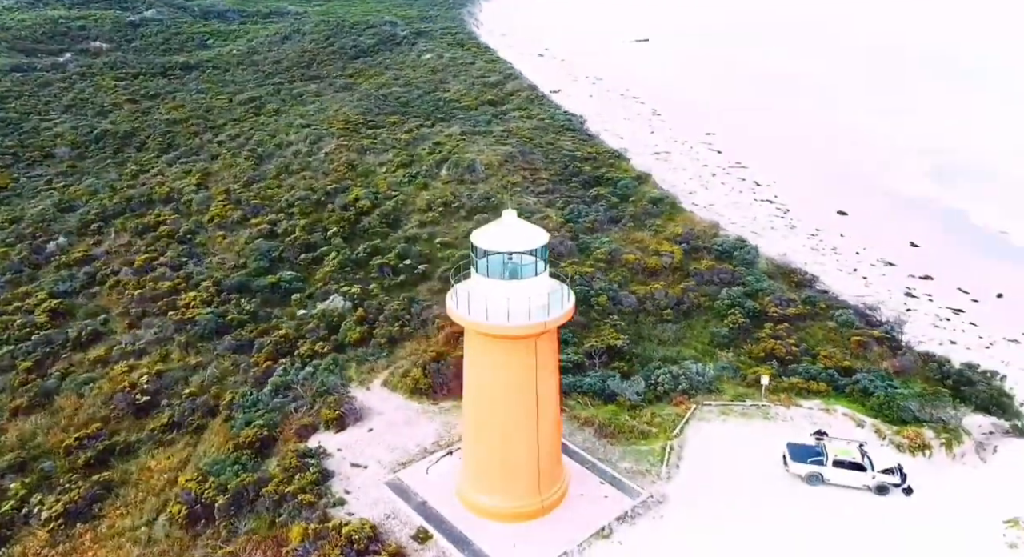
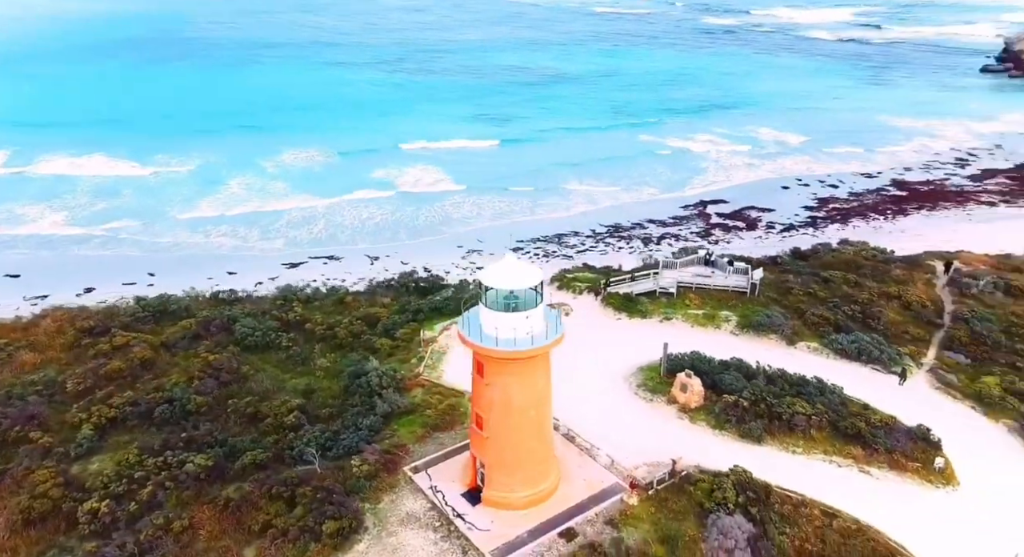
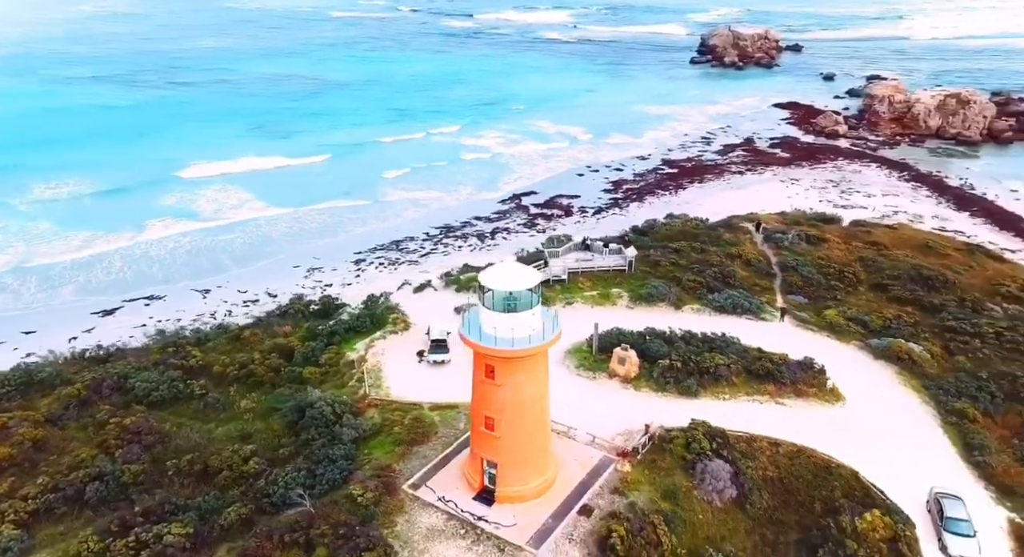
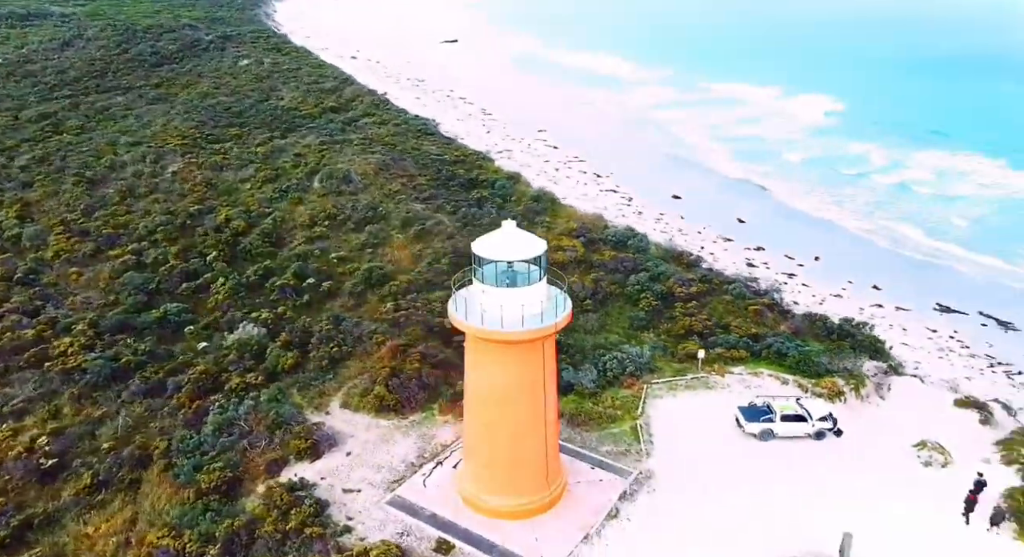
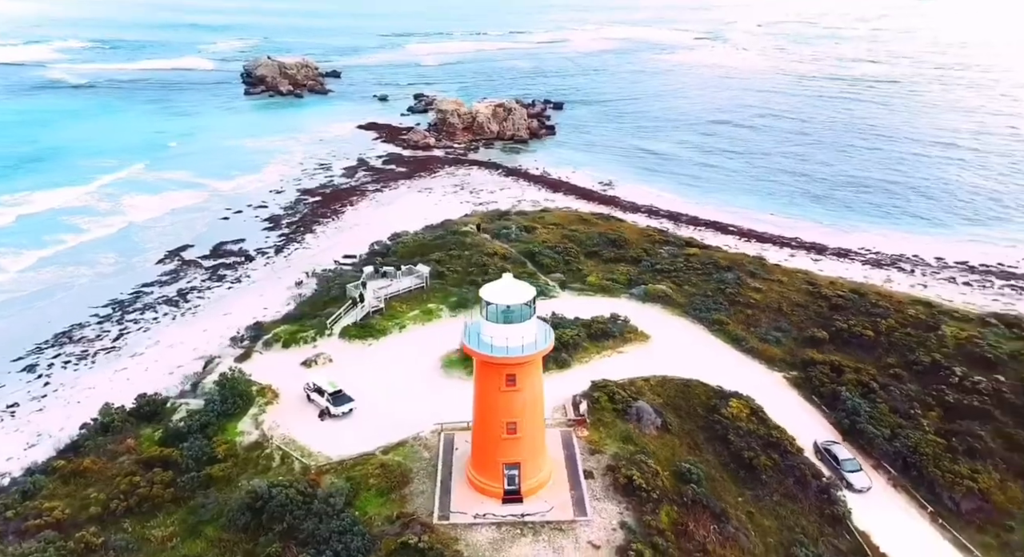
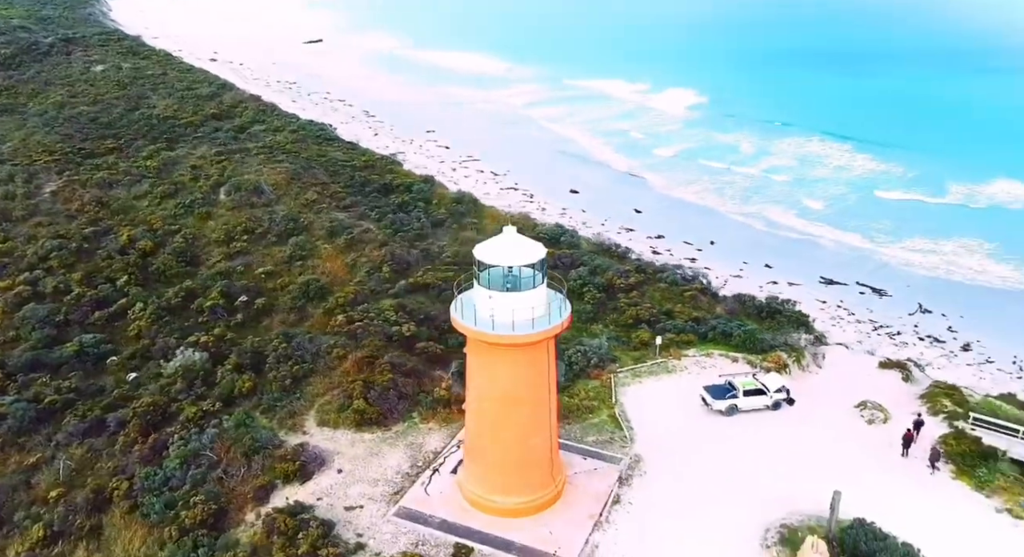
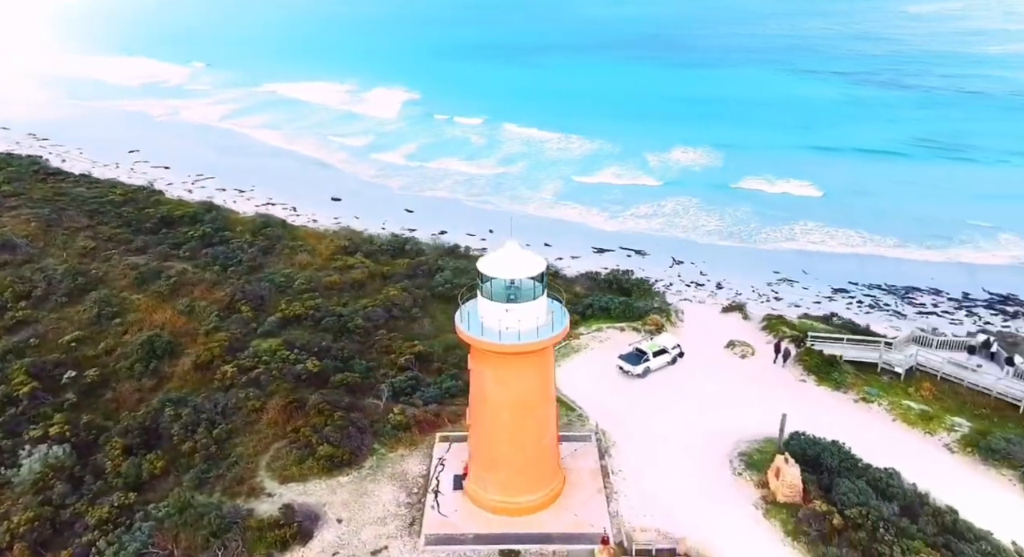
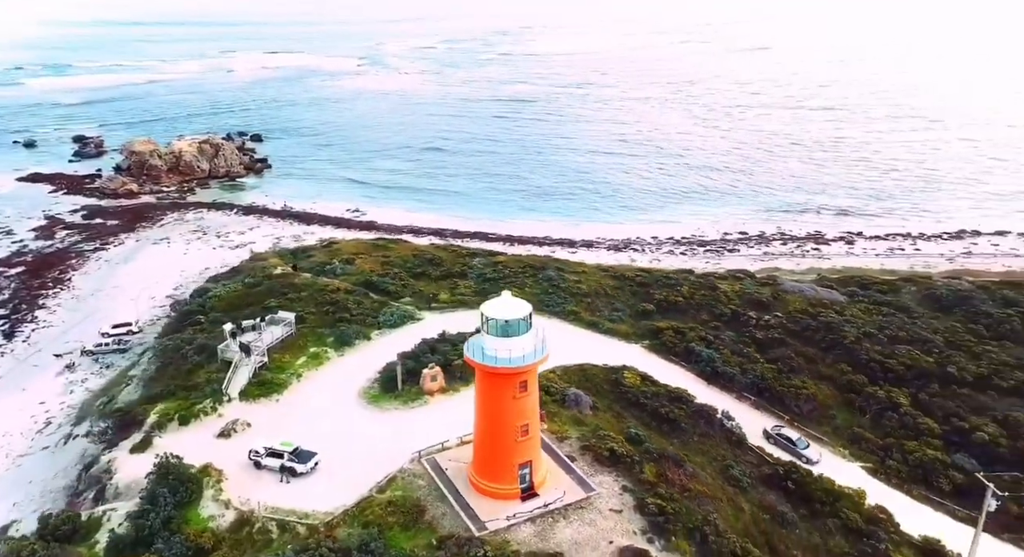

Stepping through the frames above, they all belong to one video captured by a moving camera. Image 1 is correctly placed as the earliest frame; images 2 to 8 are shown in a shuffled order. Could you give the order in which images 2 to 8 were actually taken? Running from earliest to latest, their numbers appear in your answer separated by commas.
4, 6, 7, 2, 3, 5, 8
